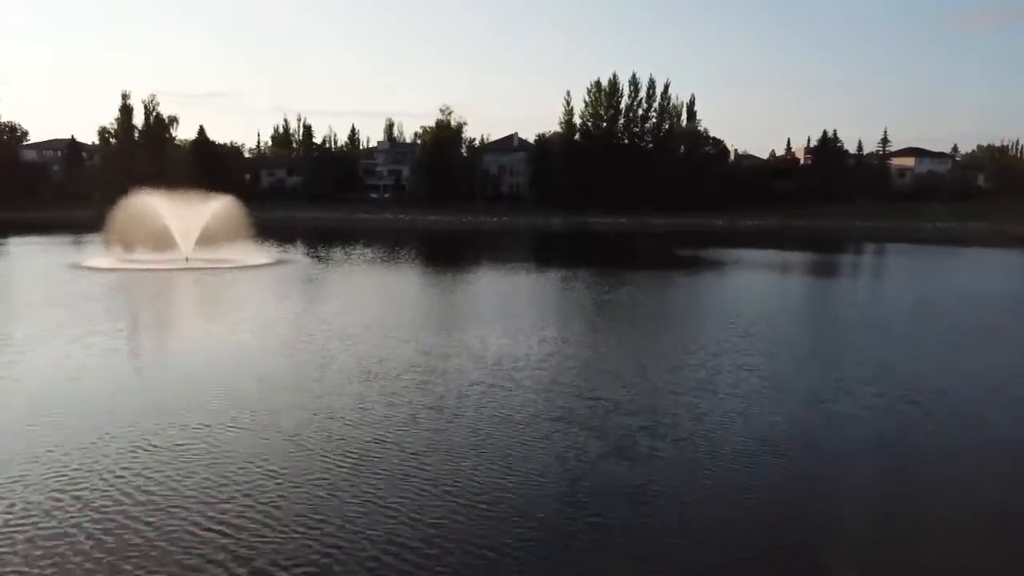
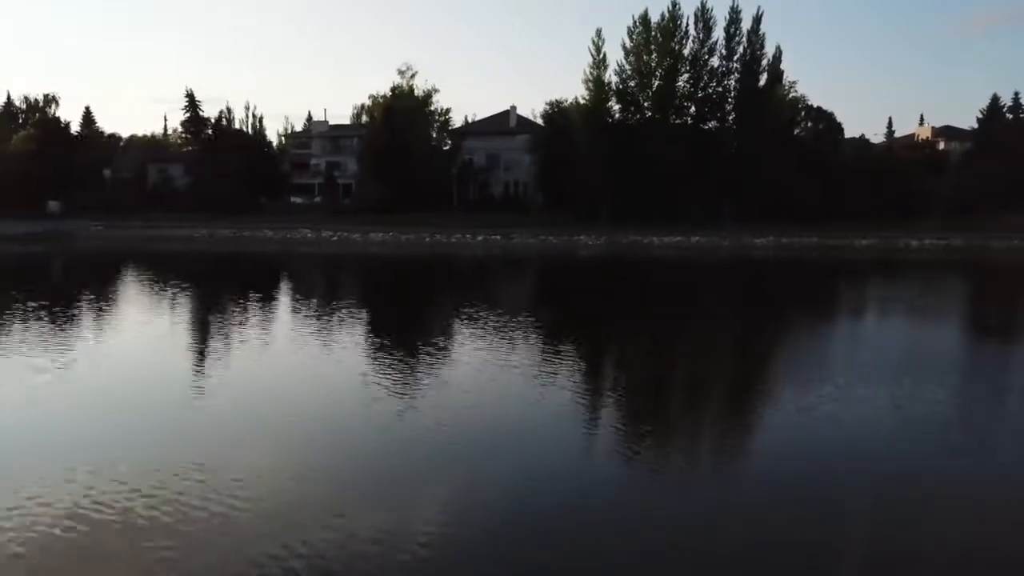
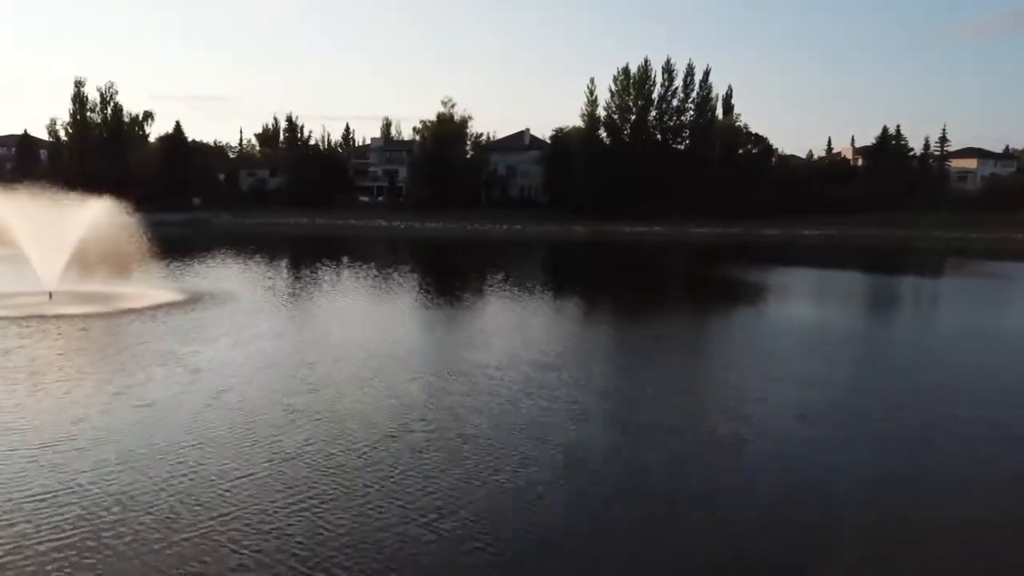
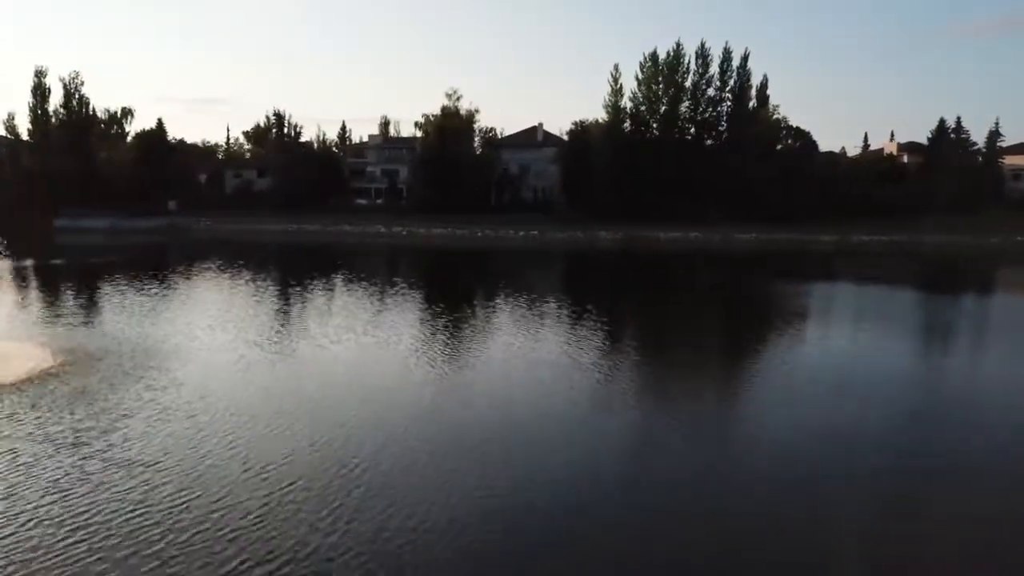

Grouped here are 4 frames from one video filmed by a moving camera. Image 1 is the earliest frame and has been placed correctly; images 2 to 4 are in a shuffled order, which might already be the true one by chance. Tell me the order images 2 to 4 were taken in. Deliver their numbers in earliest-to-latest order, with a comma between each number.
3, 4, 2
